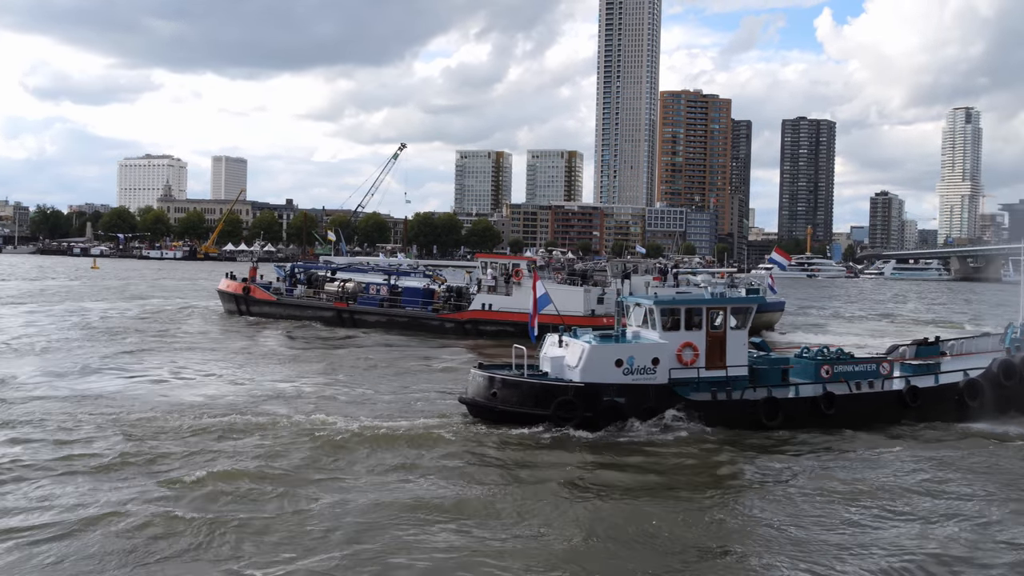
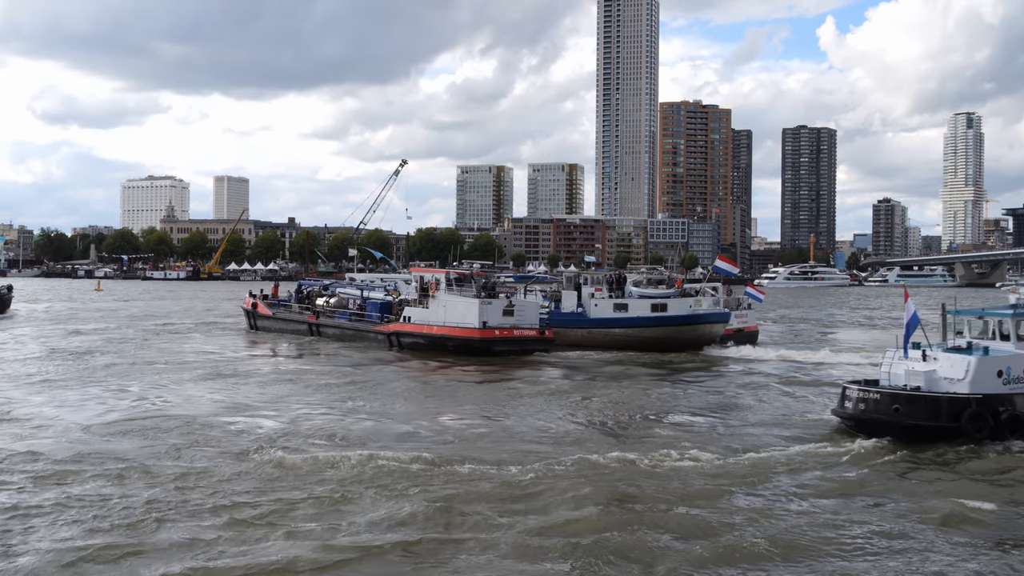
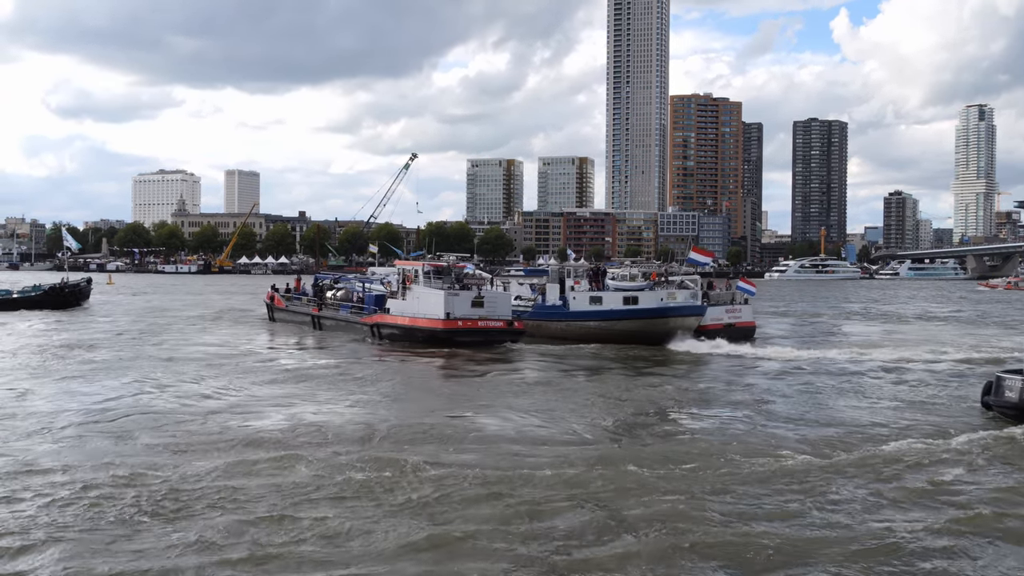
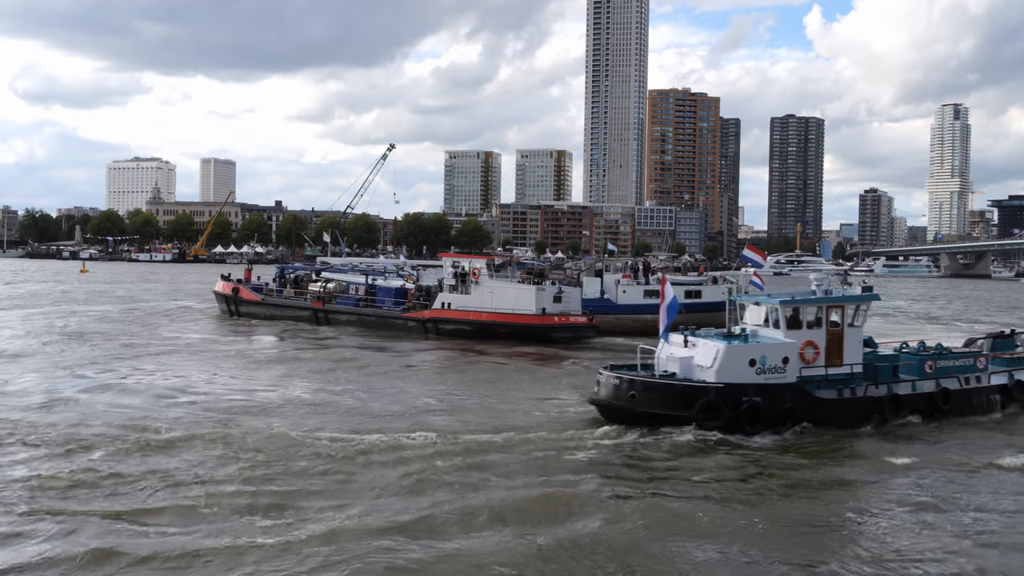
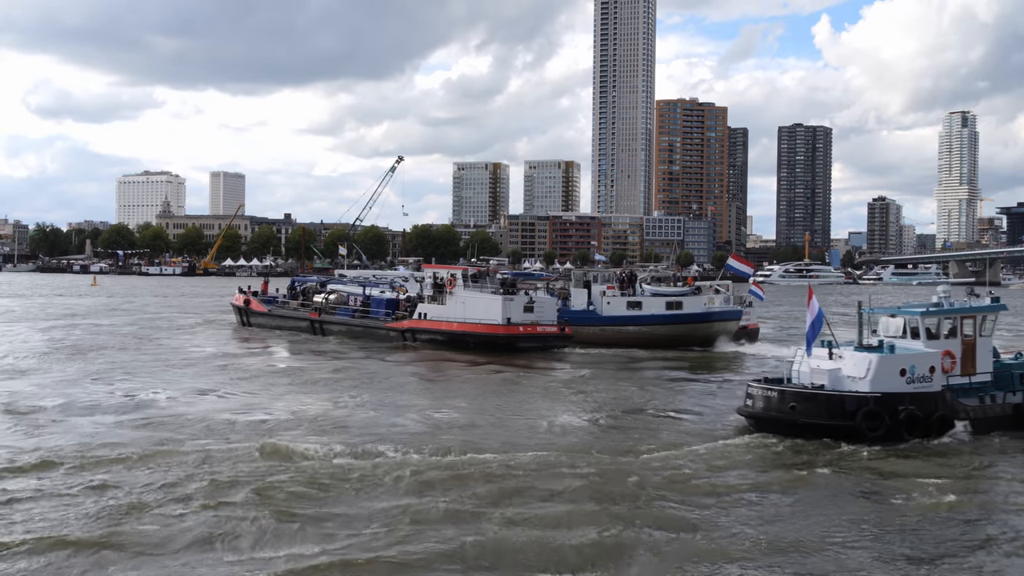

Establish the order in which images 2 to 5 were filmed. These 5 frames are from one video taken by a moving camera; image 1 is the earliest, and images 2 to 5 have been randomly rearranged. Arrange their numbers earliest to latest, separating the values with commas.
4, 5, 2, 3
